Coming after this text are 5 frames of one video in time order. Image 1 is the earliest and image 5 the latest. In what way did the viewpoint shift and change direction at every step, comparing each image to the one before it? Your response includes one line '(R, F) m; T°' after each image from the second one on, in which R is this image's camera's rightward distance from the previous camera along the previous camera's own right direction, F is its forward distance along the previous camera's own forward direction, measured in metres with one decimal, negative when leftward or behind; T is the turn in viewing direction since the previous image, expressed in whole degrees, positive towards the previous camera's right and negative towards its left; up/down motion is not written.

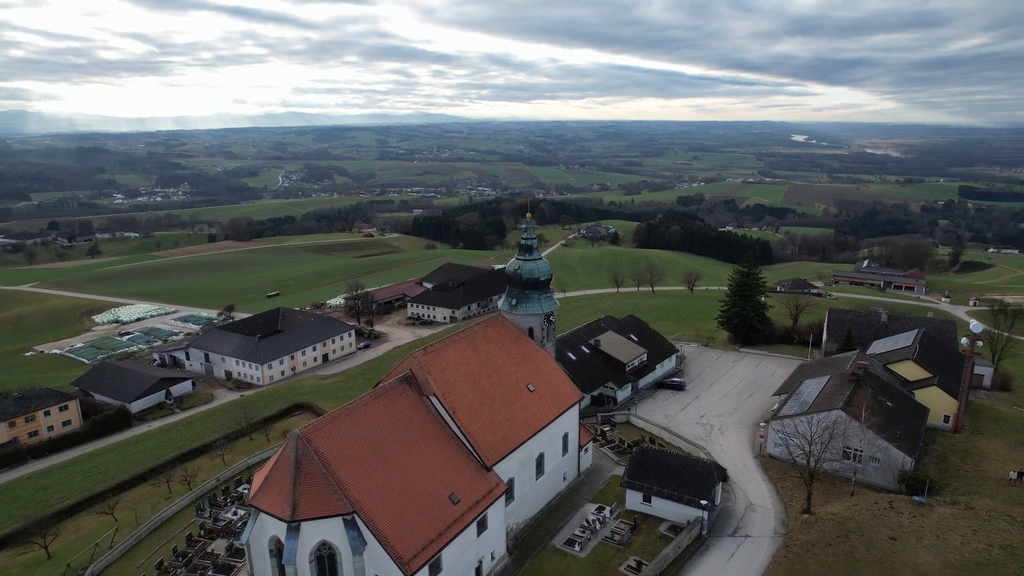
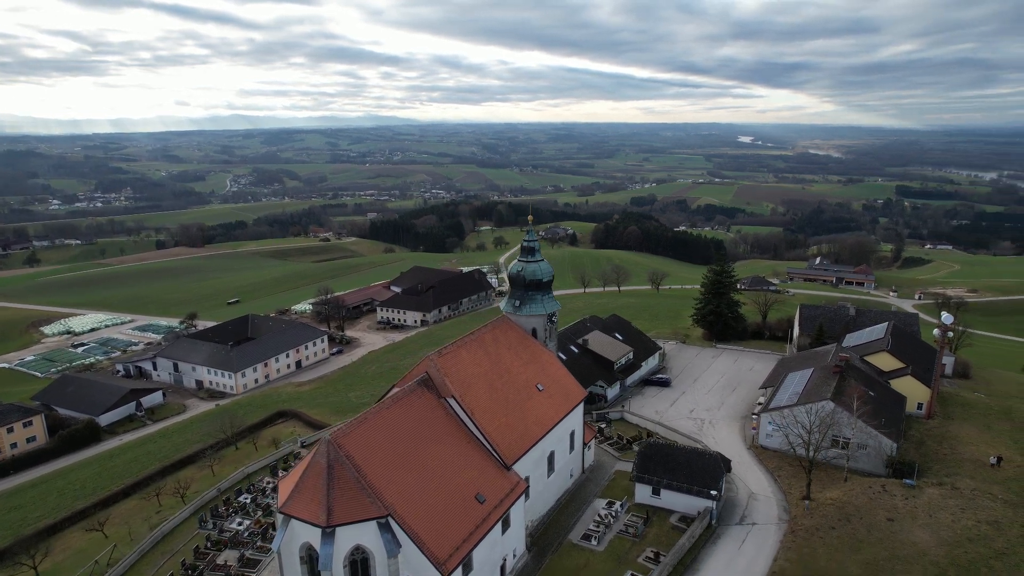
(-2.0, -0.3) m; +4°
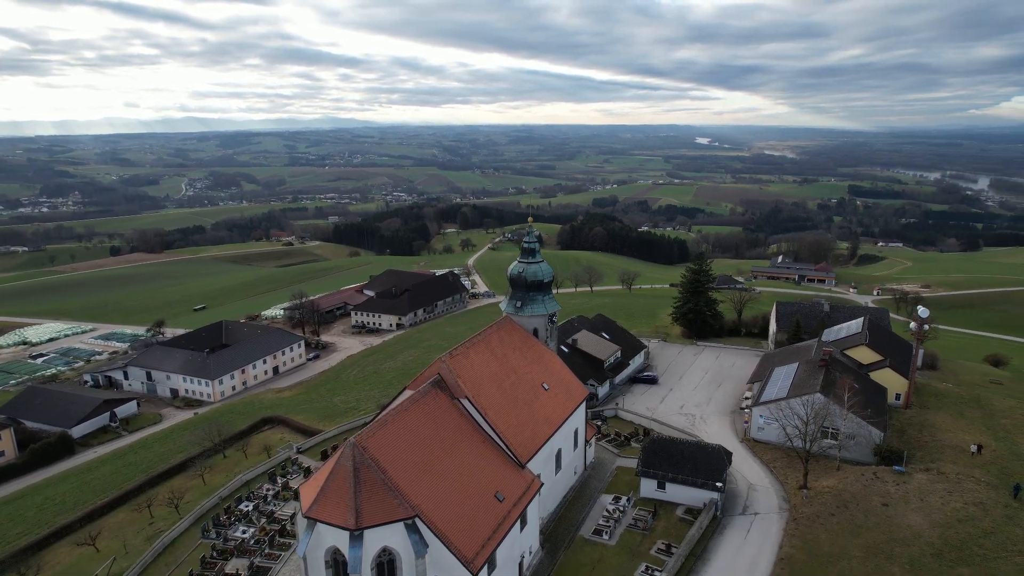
(-1.6, -0.3) m; +3°
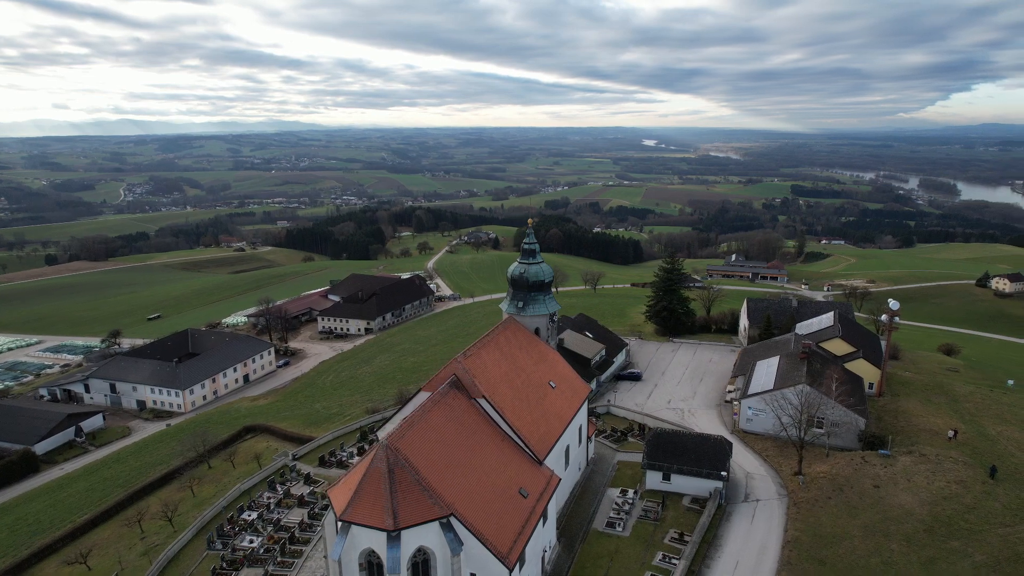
(-2.2, -0.3) m; +4°
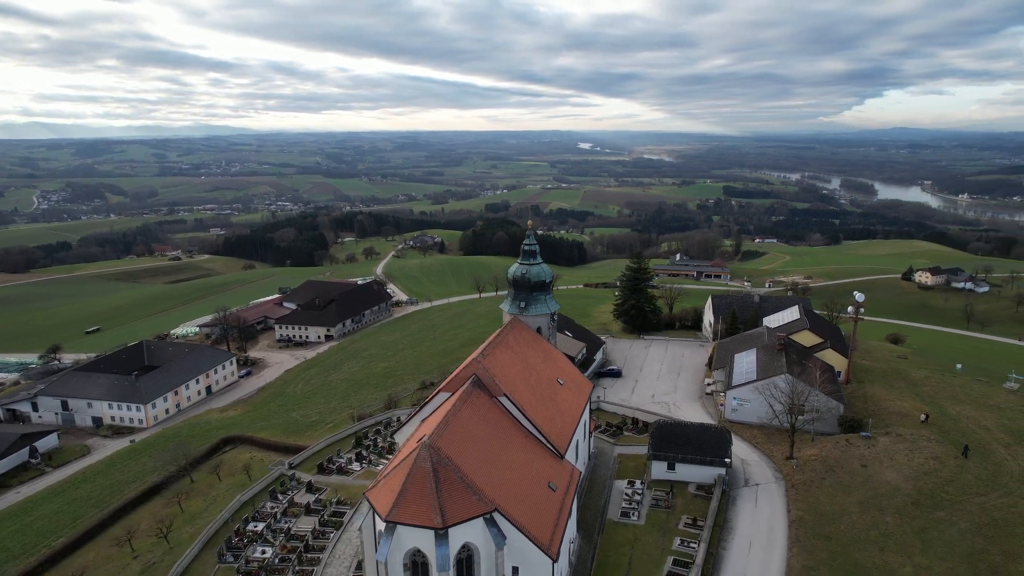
(-2.7, -0.4) m; +5°
